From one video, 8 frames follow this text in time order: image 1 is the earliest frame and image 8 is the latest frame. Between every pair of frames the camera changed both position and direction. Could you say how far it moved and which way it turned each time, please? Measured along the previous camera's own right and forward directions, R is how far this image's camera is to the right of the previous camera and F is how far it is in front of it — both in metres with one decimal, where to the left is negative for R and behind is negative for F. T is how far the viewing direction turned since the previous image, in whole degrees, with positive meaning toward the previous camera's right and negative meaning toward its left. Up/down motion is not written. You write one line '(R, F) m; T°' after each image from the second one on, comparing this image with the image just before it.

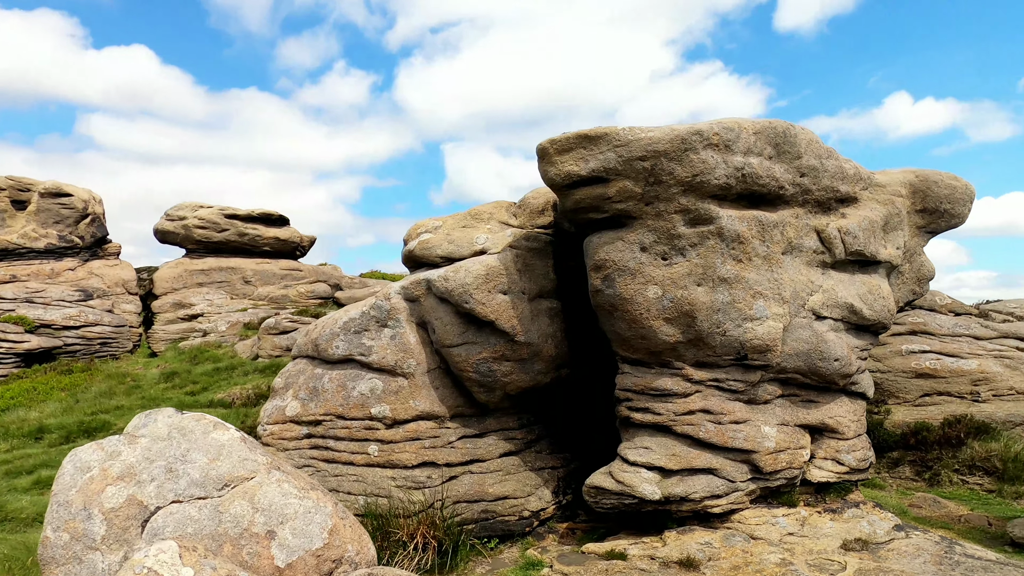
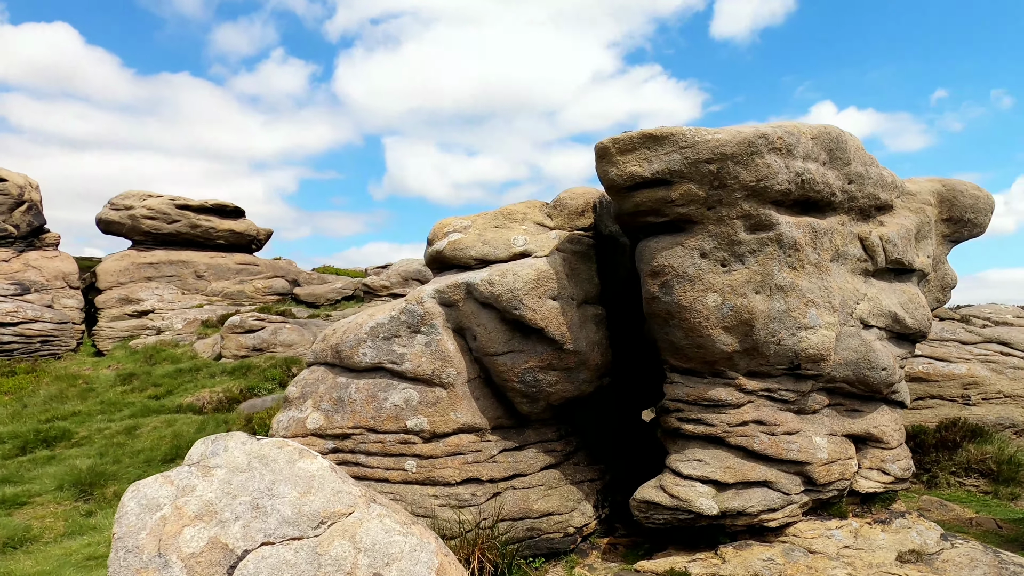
(-1.4, +0.6) m; +5°
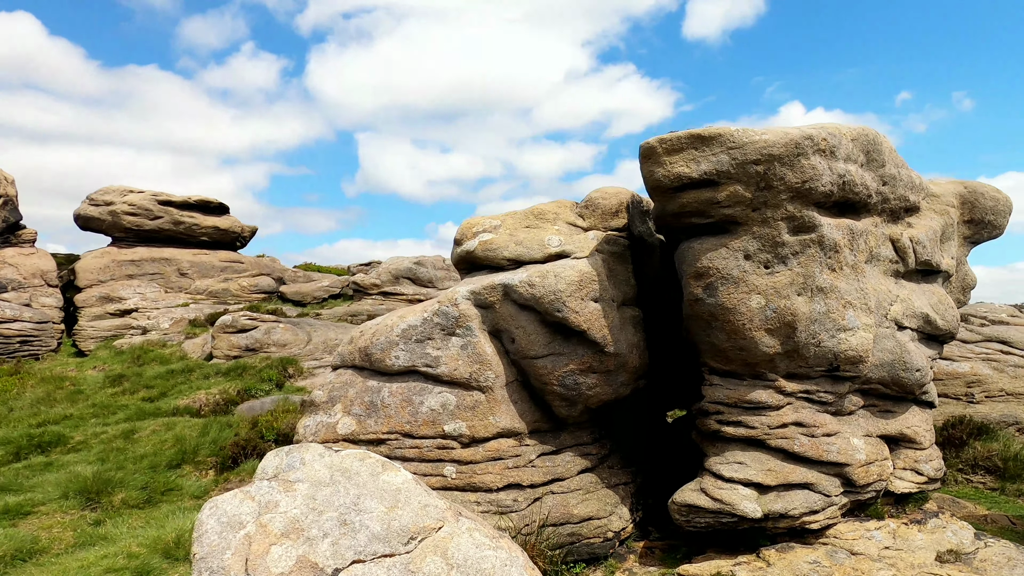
(-0.8, +0.2) m; +2°
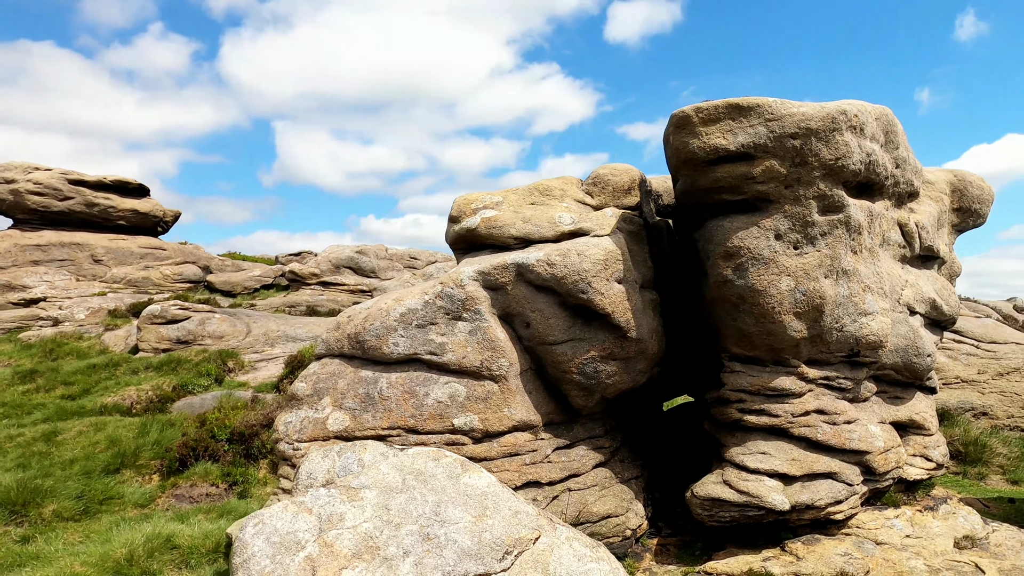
(-1.1, +0.8) m; +7°
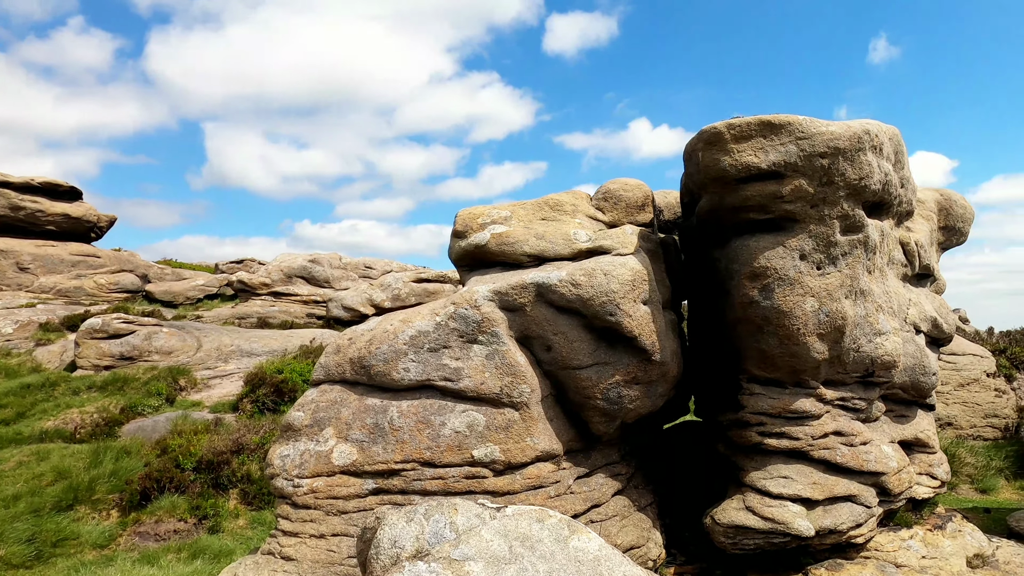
(-0.9, +0.5) m; +5°
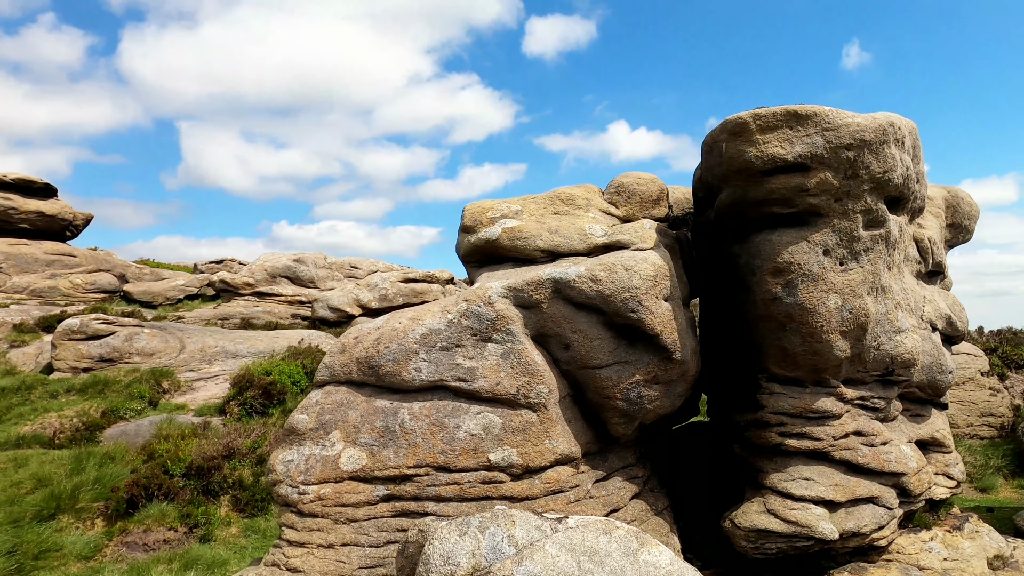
(-0.4, +0.3) m; +2°
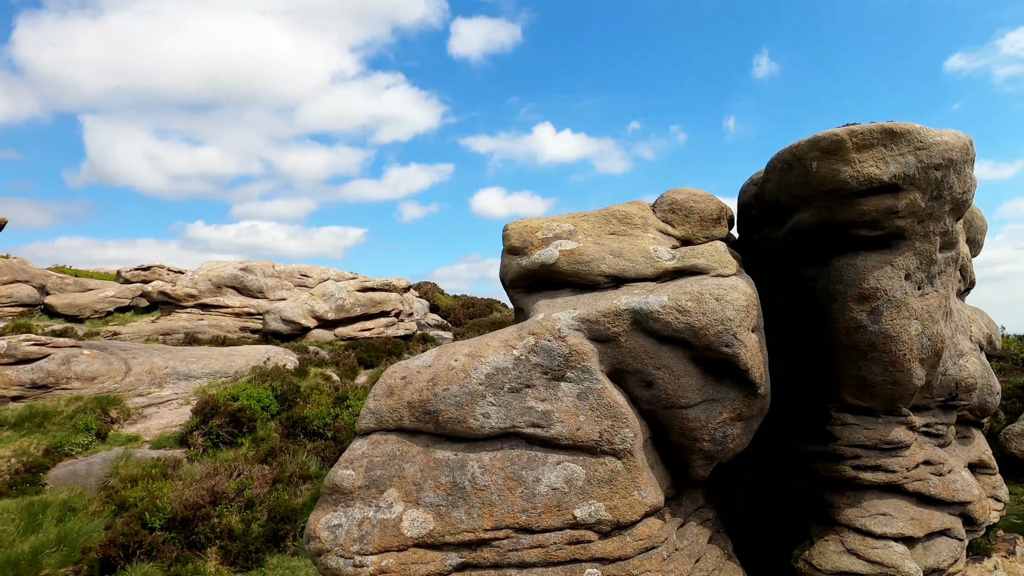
(-1.4, +0.9) m; +6°
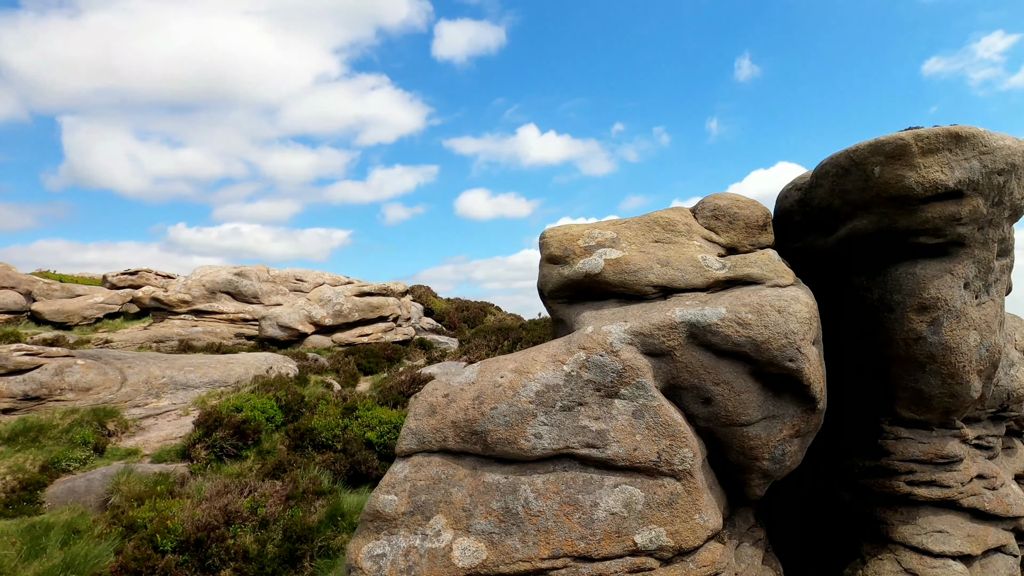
(-0.6, +0.4) m; +1°
